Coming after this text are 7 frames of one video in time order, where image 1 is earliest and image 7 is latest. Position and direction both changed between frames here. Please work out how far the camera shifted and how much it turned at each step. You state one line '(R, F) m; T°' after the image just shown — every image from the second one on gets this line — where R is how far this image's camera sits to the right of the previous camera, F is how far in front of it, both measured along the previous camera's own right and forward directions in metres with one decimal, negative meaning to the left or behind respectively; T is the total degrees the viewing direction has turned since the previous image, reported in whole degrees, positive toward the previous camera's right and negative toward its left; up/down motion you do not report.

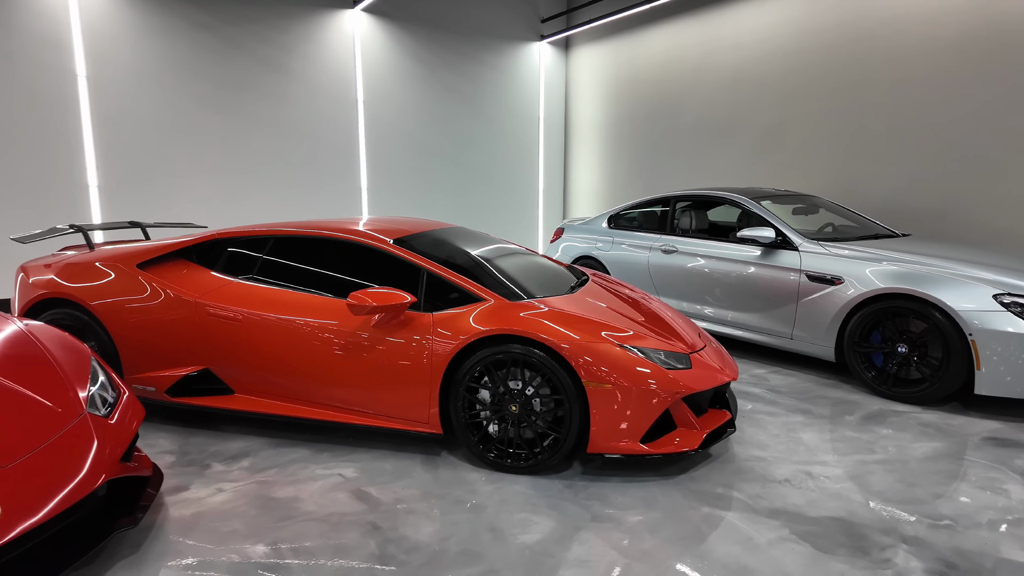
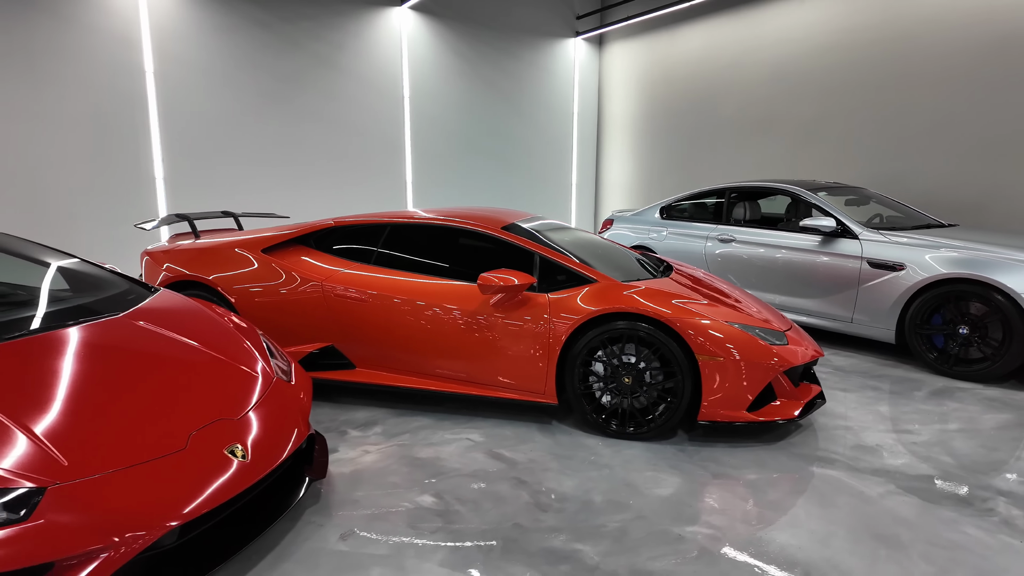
(-0.4, -0.2) m; 0°
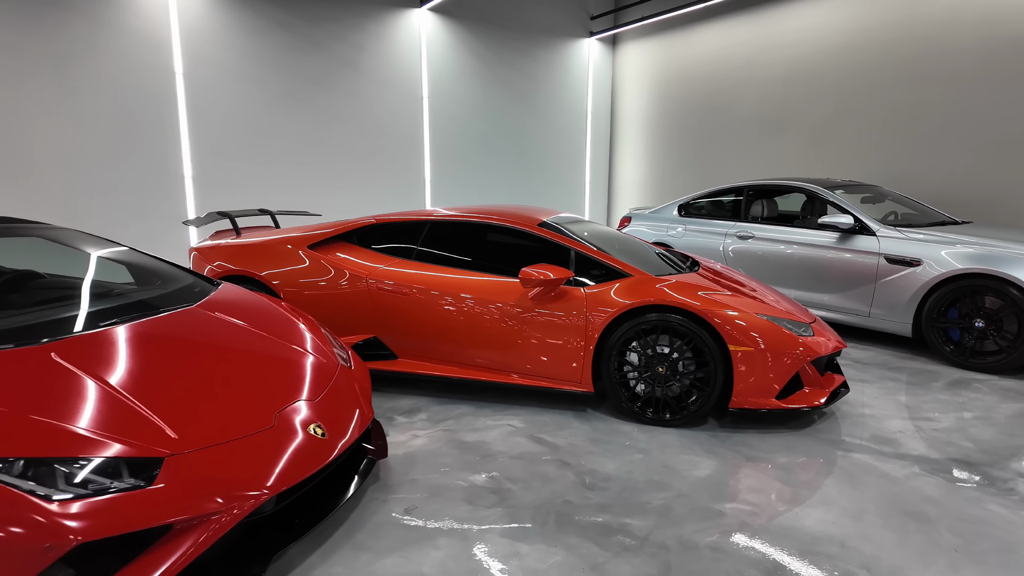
(-0.1, -0.1) m; 0°
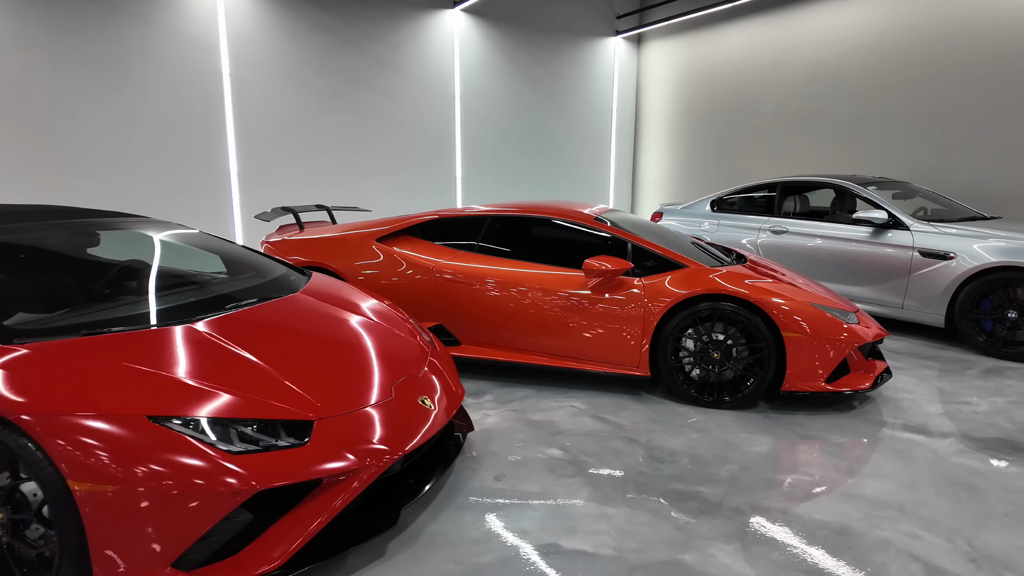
(-0.2, -0.2) m; -1°
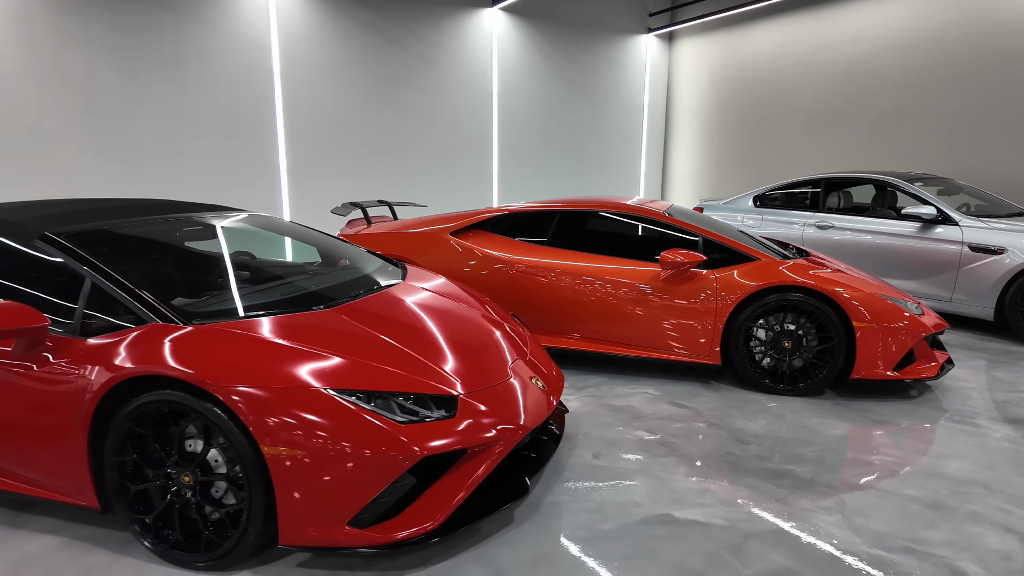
(-0.3, -0.1) m; -1°
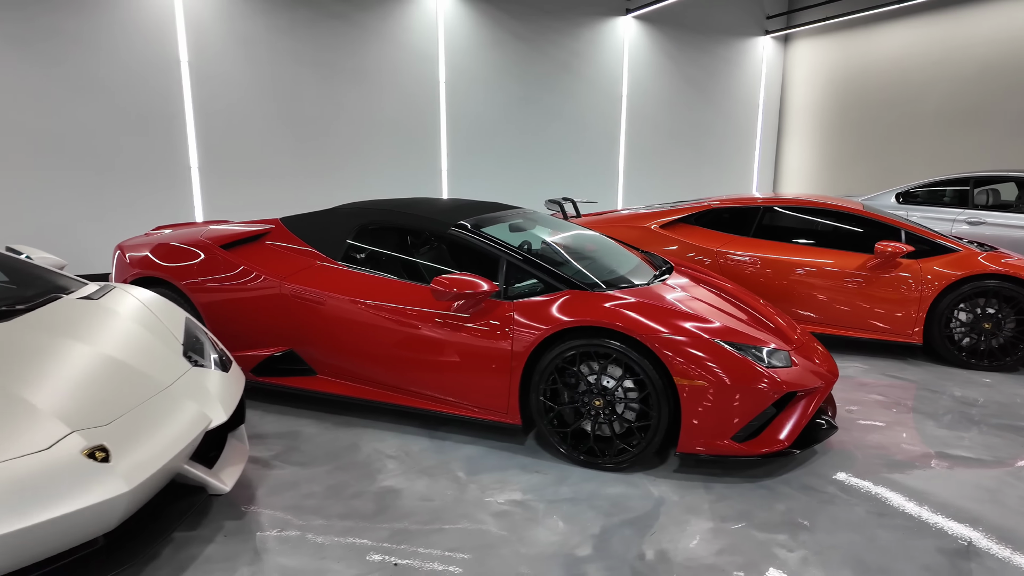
(-0.9, -0.5) m; -5°
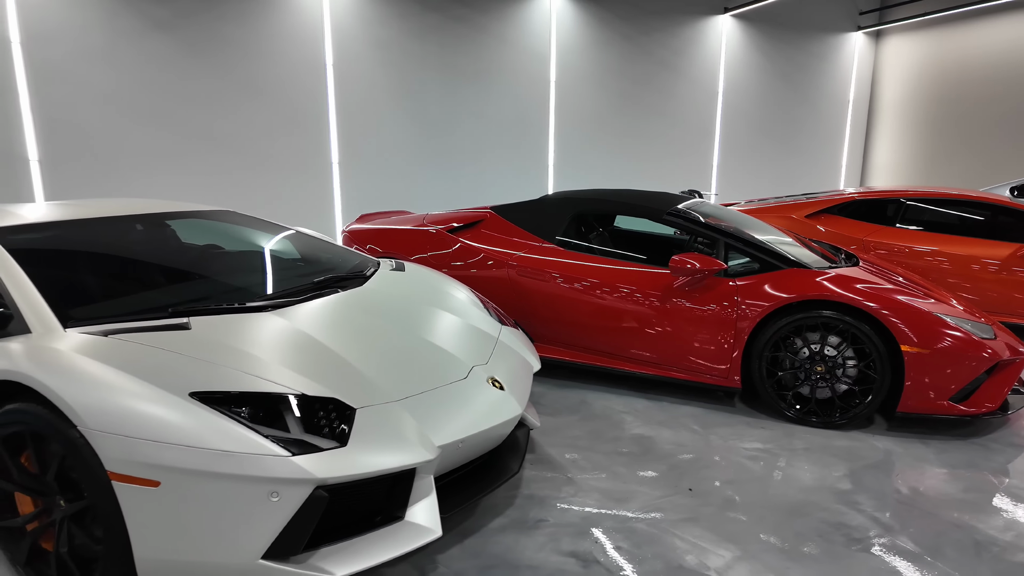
(-0.8, -0.3) m; -3°
